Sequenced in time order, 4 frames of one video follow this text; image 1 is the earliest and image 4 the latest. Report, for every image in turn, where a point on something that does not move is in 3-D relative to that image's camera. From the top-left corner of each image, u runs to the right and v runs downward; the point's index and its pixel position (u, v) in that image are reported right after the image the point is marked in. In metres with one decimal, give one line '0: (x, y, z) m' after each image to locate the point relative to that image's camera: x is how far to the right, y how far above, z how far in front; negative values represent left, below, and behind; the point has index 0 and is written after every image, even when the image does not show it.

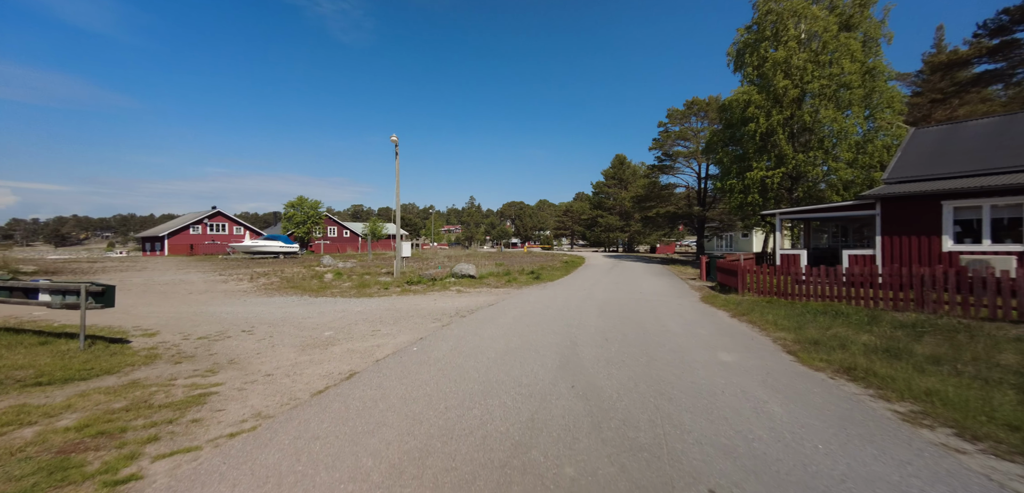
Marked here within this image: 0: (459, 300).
0: (-1.9, -1.9, +13.3) m
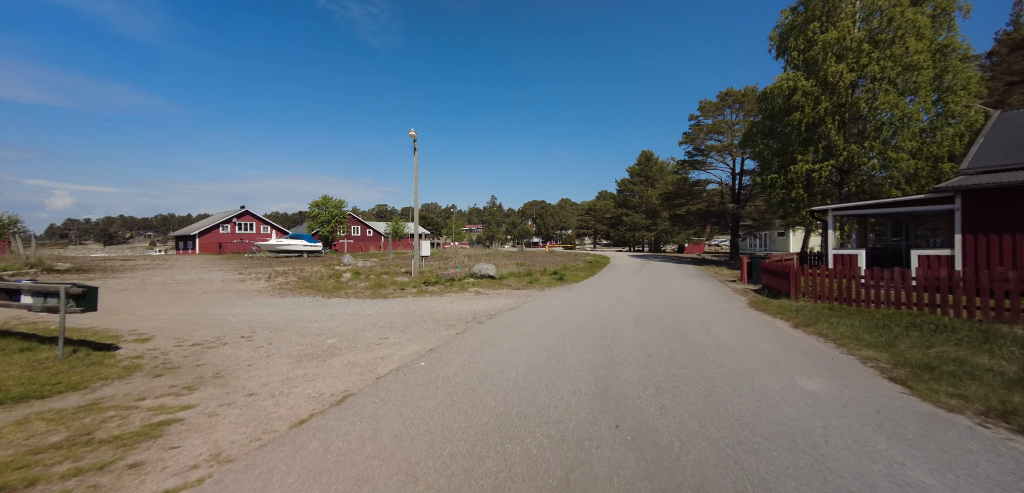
0: (-1.2, -1.9, +12.4) m
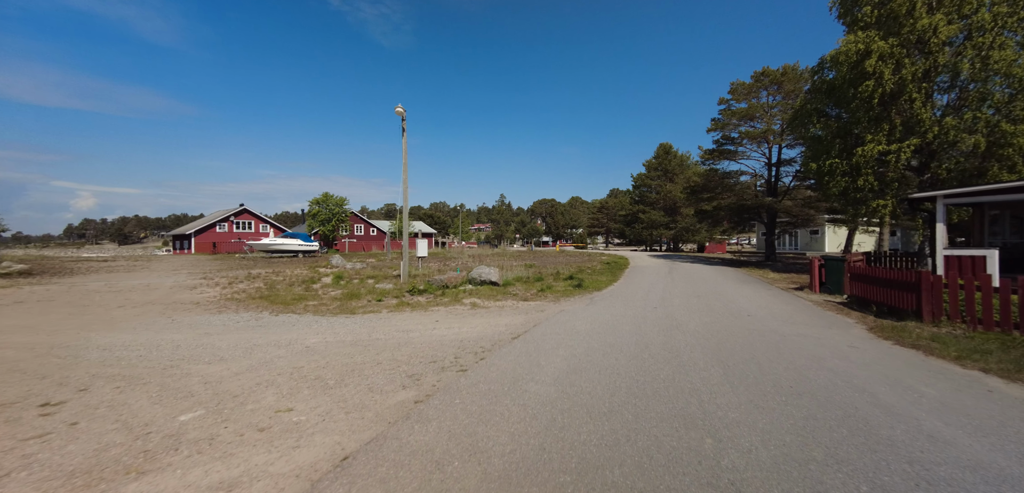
0: (-1.0, -1.9, +9.1) m
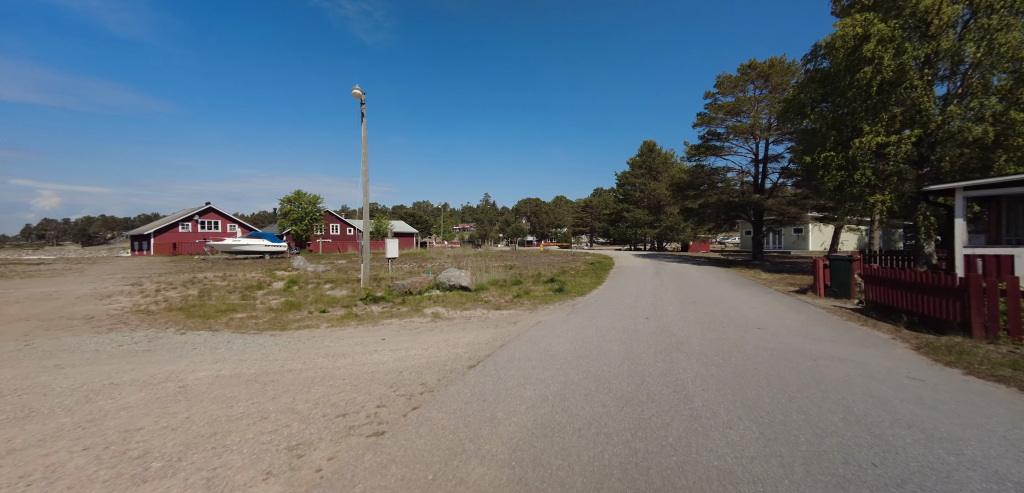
0: (-1.8, -1.9, +7.4) m
